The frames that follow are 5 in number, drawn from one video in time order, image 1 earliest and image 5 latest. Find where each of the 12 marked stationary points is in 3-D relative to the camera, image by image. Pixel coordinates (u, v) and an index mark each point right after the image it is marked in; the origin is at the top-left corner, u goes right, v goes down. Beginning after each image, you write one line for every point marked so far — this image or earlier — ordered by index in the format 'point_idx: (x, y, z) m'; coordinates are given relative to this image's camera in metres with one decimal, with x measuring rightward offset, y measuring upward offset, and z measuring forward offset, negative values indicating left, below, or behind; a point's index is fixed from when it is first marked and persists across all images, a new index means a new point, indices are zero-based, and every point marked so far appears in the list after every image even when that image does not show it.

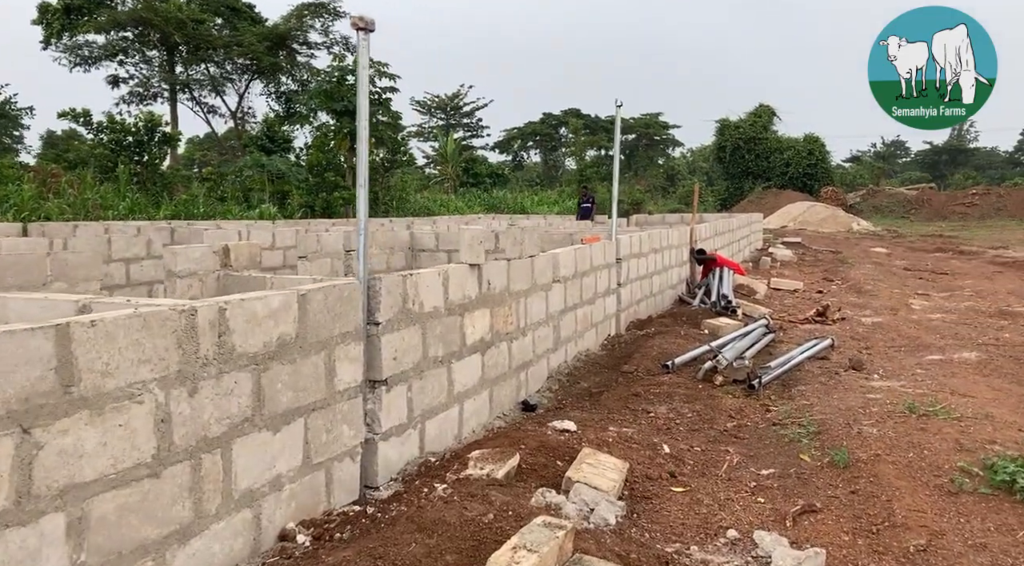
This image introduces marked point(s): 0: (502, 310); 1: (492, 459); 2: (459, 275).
0: (-0.1, -0.2, +4.2) m
1: (-0.1, -0.7, +2.8) m
2: (-0.3, 0.0, +3.7) m
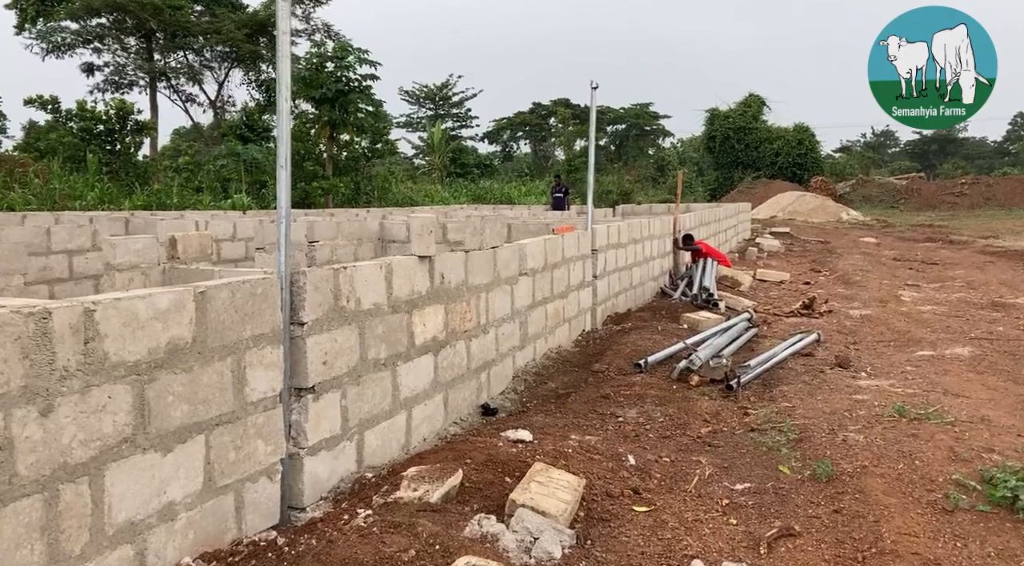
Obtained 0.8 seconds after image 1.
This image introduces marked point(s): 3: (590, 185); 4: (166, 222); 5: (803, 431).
0: (-0.3, -0.1, +3.9) m
1: (-0.3, -0.7, +2.5) m
2: (-0.5, +0.1, +3.4) m
3: (+0.7, +0.9, +6.4) m
4: (-3.2, +0.6, +6.8) m
5: (+1.4, -0.7, +3.4) m
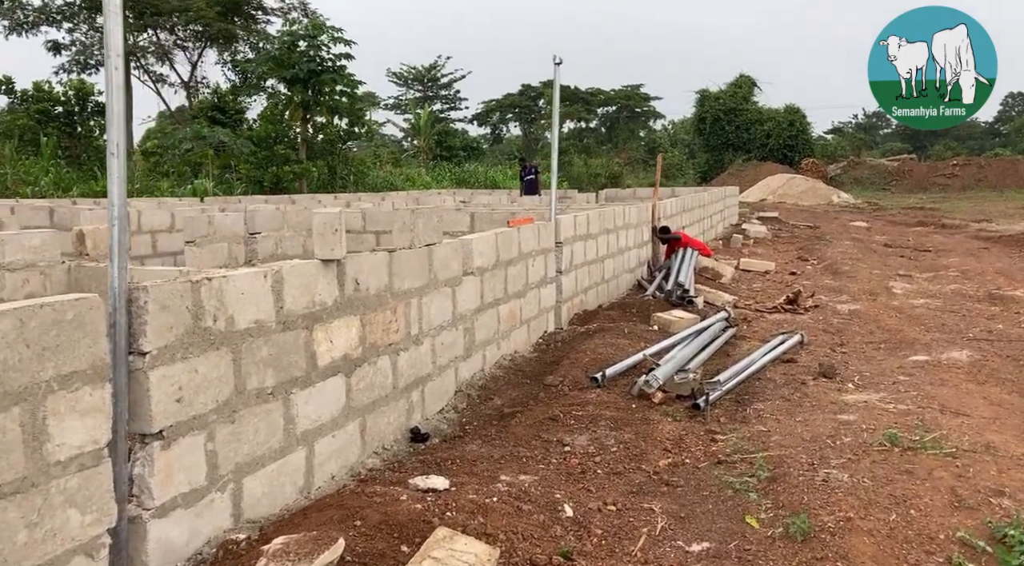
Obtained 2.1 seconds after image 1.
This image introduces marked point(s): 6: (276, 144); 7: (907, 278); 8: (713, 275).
0: (-0.6, -0.1, +3.3) m
1: (-0.6, -0.7, +2.0) m
2: (-0.8, 0.0, +2.8) m
3: (+0.3, +0.9, +5.8) m
4: (-3.6, +0.6, +6.2) m
5: (+1.1, -0.7, +2.9) m
6: (-5.4, +3.2, +16.8) m
7: (+4.7, +0.1, +8.7) m
8: (+2.2, +0.1, +8.0) m
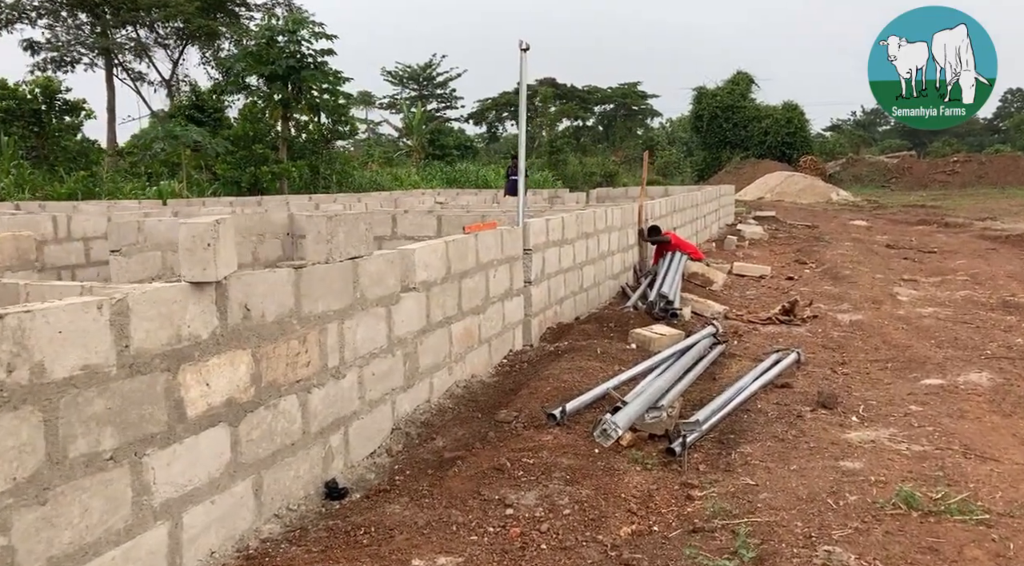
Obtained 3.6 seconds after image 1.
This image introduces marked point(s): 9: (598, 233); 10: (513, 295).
0: (-0.9, -0.2, +2.7) m
1: (-0.8, -0.8, +1.4) m
2: (-1.1, -0.1, +2.2) m
3: (+0.1, +0.8, +5.3) m
4: (-3.8, +0.5, +5.5) m
5: (+0.8, -0.8, +2.3) m
6: (-5.7, +3.1, +16.2) m
7: (+4.4, 0.0, +8.1) m
8: (+2.0, 0.0, +7.4) m
9: (+0.8, +0.5, +6.8) m
10: (0.0, -0.1, +4.9) m
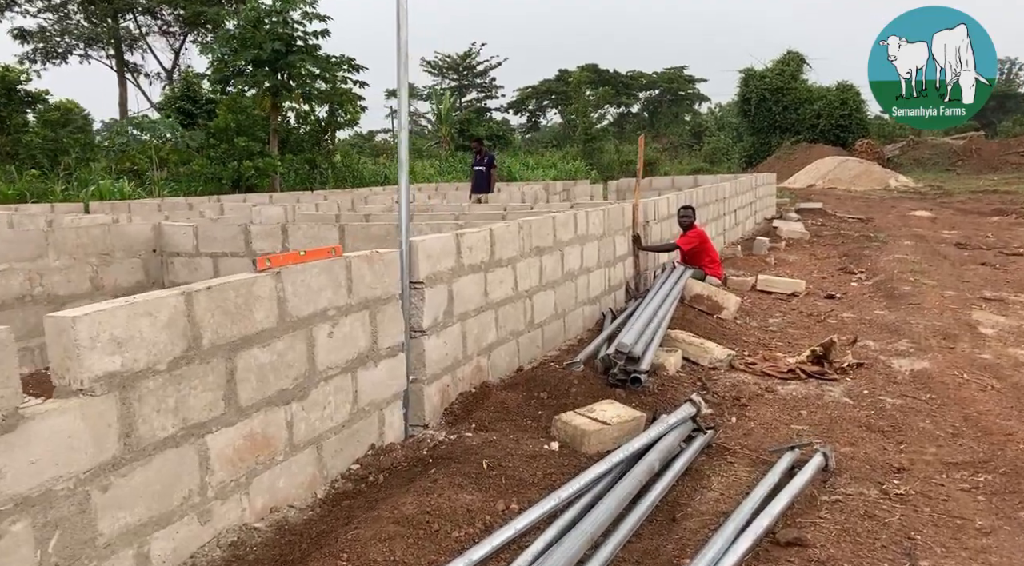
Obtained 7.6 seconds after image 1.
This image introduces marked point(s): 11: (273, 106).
0: (-1.6, -0.5, +1.1) m
1: (-1.7, -1.1, -0.3) m
2: (-1.8, -0.4, +0.5) m
3: (-0.5, +0.6, +3.5) m
4: (-4.4, +0.2, +4.1) m
5: (+0.1, -1.1, +0.6) m
6: (-5.6, +3.0, +14.8) m
7: (+4.1, -0.2, +6.1) m
8: (+1.5, -0.2, +5.6) m
9: (+0.3, +0.3, +5.0) m
10: (-0.6, -0.3, +3.2) m
11: (-5.1, +3.7, +15.3) m
